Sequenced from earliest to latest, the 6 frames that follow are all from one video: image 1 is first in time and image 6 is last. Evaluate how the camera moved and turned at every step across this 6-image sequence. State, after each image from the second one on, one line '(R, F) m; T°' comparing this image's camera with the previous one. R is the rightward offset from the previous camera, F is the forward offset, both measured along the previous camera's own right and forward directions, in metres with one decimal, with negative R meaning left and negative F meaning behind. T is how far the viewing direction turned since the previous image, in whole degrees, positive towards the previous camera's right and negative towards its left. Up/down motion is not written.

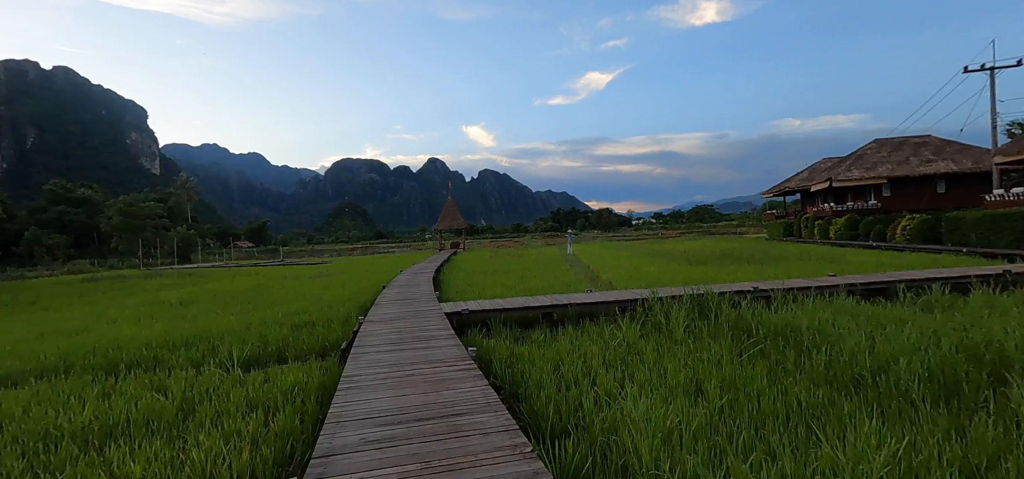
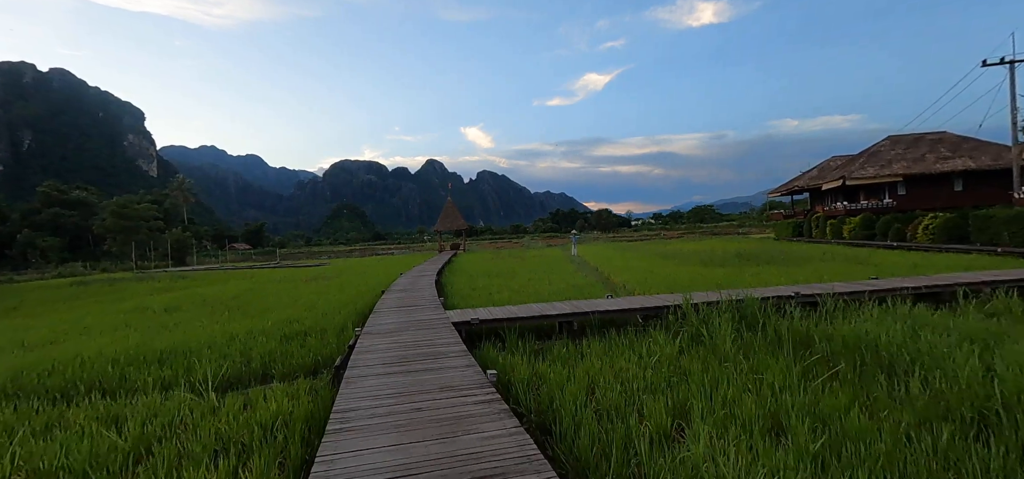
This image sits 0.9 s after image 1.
(-0.2, +0.6) m; 0°
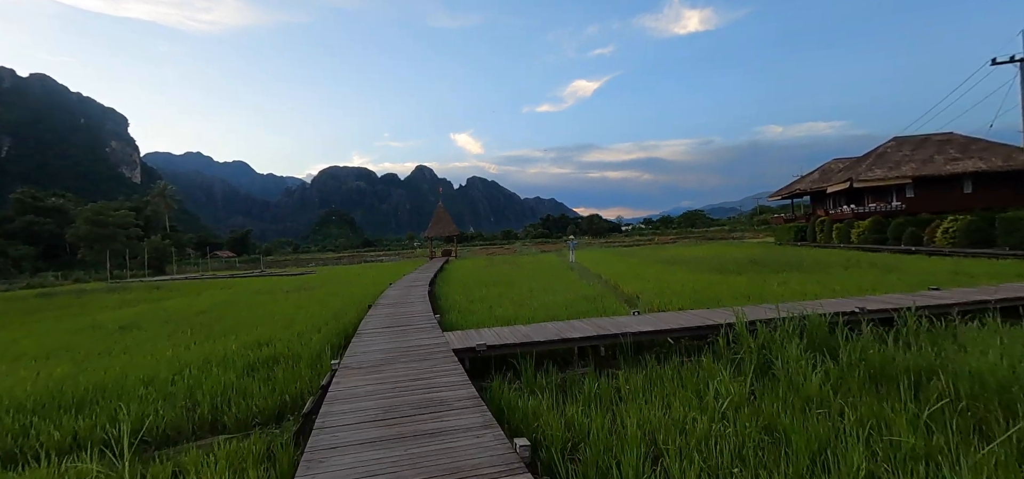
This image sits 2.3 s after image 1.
(-0.2, +0.8) m; +1°
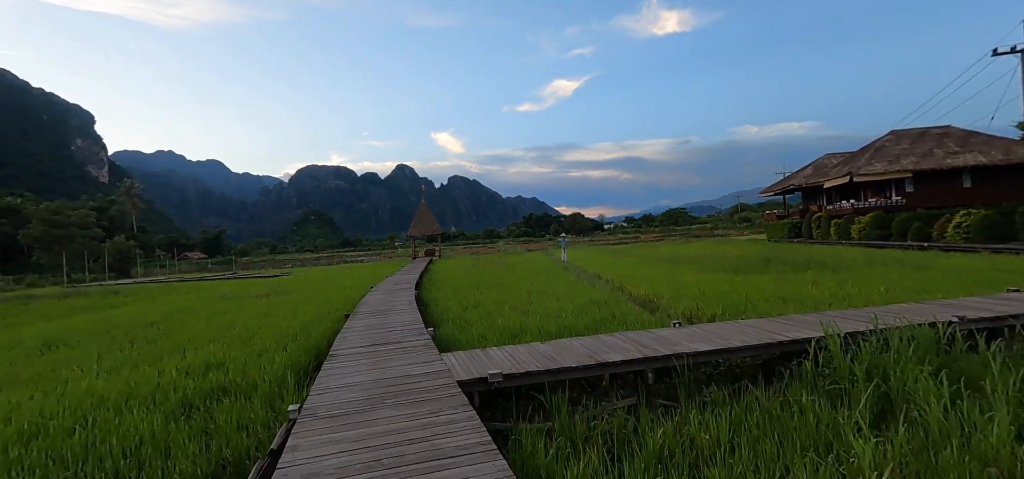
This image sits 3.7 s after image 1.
(-0.2, +0.9) m; +2°
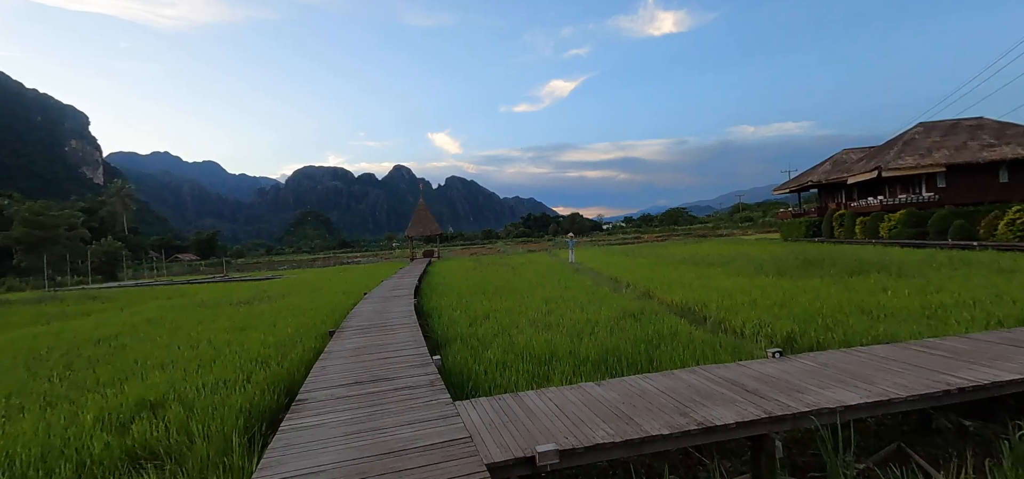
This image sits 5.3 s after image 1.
(-0.2, +1.0) m; 0°
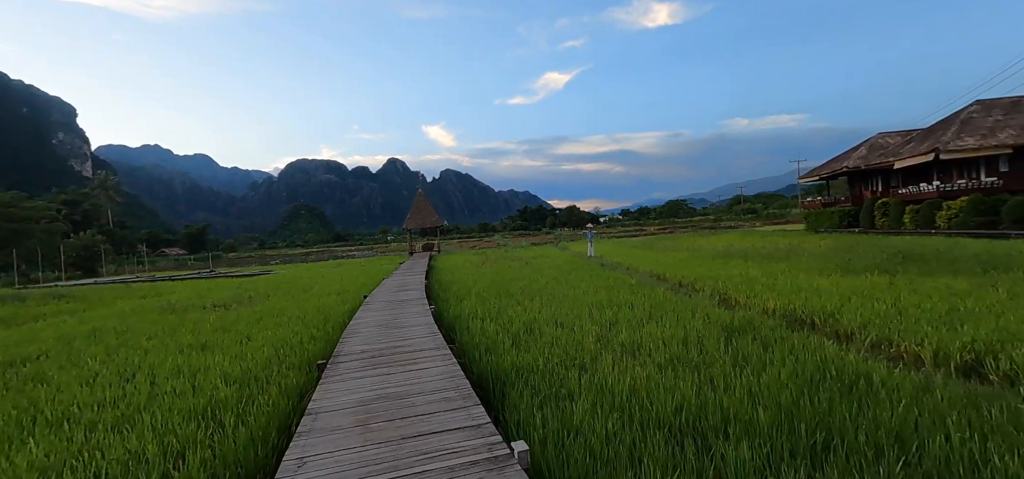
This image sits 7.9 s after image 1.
(-0.6, +1.6) m; +1°
